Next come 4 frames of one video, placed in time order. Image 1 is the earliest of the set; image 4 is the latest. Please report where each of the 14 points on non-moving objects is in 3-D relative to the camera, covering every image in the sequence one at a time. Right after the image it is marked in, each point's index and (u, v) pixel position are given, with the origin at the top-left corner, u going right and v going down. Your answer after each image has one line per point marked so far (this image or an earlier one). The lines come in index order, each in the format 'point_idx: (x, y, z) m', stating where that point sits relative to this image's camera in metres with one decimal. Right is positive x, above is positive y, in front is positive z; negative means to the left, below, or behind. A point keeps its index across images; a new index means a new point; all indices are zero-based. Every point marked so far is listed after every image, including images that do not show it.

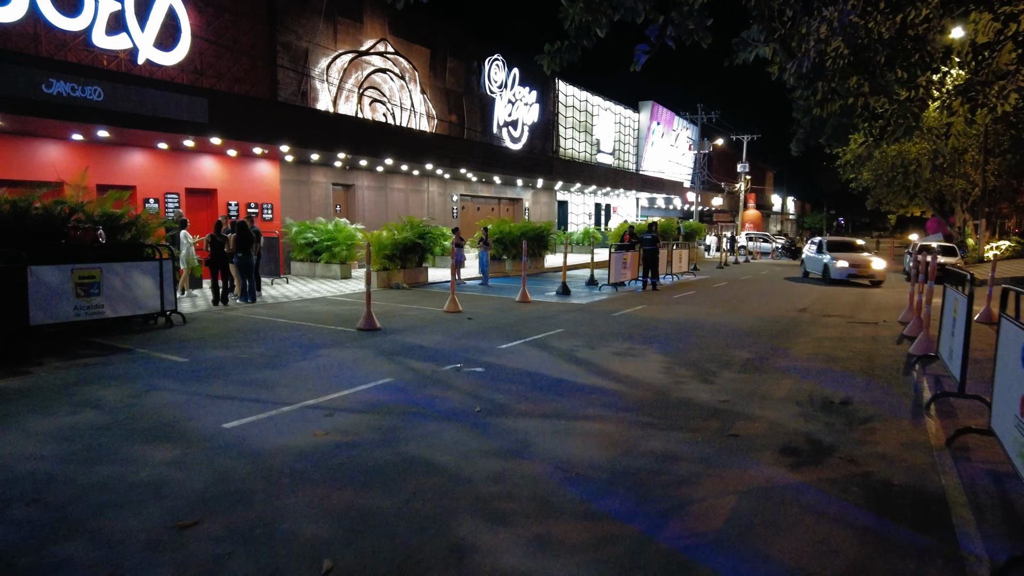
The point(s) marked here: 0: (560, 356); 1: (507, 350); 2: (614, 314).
0: (+0.7, -1.0, +9.0) m
1: (-0.1, -0.9, +9.3) m
2: (+2.2, -0.6, +13.7) m
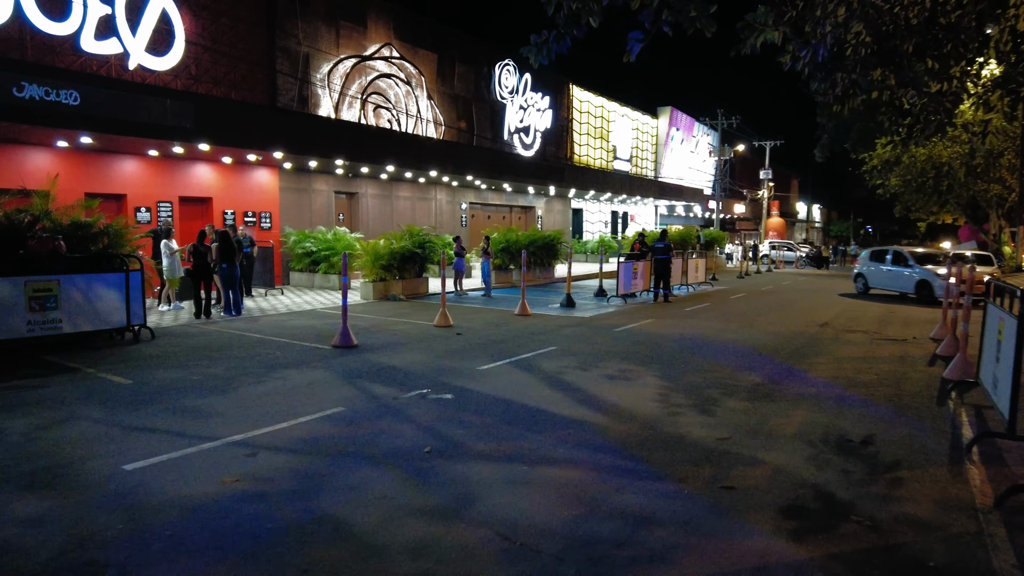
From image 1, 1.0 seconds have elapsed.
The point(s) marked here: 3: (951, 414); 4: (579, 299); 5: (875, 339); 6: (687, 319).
0: (+0.4, -1.2, +8.0) m
1: (-0.3, -1.1, +8.4) m
2: (+2.1, -0.8, +12.7) m
3: (+4.6, -1.3, +6.6) m
4: (+2.0, -0.3, +18.8) m
5: (+6.6, -0.9, +11.5) m
6: (+4.0, -0.7, +14.4) m
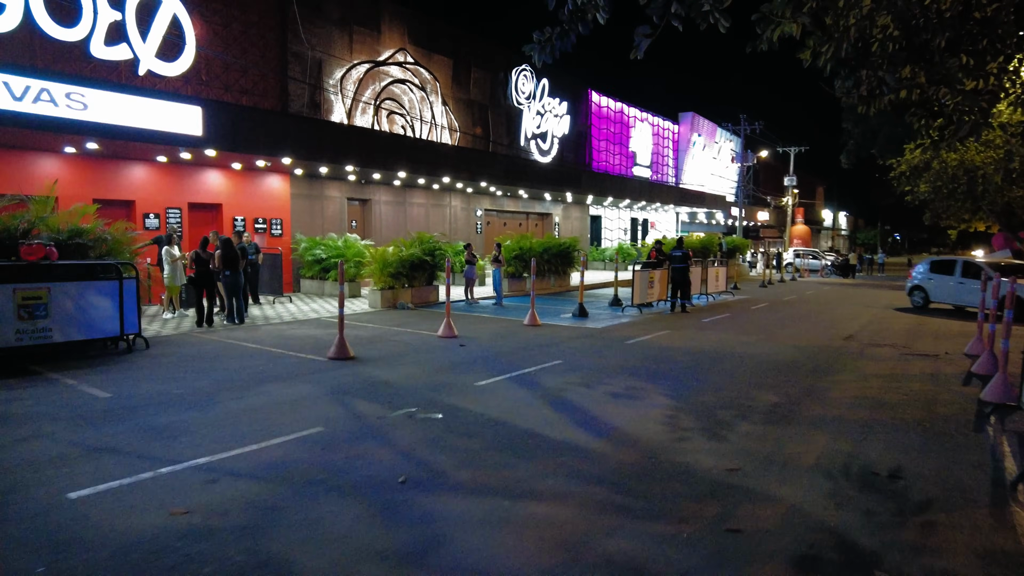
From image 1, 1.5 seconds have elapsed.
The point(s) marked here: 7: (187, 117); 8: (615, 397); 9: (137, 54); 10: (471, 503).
0: (+0.4, -1.3, +7.5) m
1: (-0.4, -1.2, +7.9) m
2: (+2.2, -1.0, +12.1) m
3: (+4.5, -1.5, +6.0) m
4: (+2.3, -0.6, +18.2) m
5: (+6.7, -1.1, +10.8) m
6: (+4.2, -0.9, +13.8) m
7: (-8.0, +4.1, +15.3) m
8: (+1.2, -1.3, +7.5) m
9: (-9.9, +6.2, +16.7) m
10: (-0.3, -1.5, +4.5) m
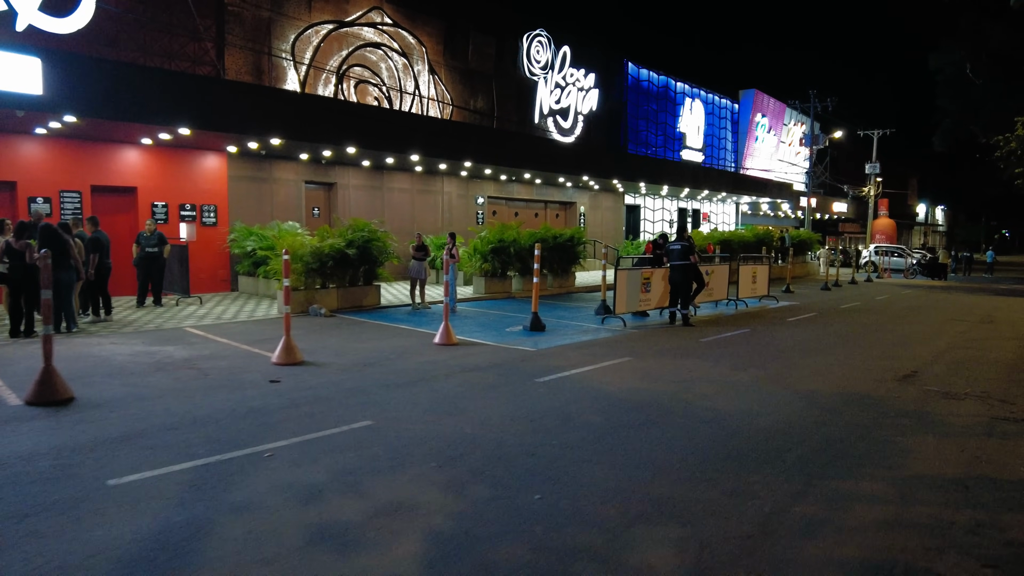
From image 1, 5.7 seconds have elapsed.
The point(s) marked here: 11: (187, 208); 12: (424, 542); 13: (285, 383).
0: (-1.9, -1.4, +3.6) m
1: (-2.6, -1.3, +4.1) m
2: (+0.4, -1.1, +8.0) m
3: (+2.0, -1.6, +1.6) m
4: (+1.2, -0.6, +14.0) m
5: (+4.7, -1.3, +6.1) m
6: (+2.6, -1.0, +9.4) m
7: (-9.3, +4.2, +12.2) m
8: (-1.1, -1.4, +3.5) m
9: (-11.0, +6.3, +13.8) m
10: (-3.0, -1.6, +0.6) m
11: (-8.8, +2.2, +17.1) m
12: (-0.5, -1.4, +3.5) m
13: (-2.7, -1.1, +7.3) m
